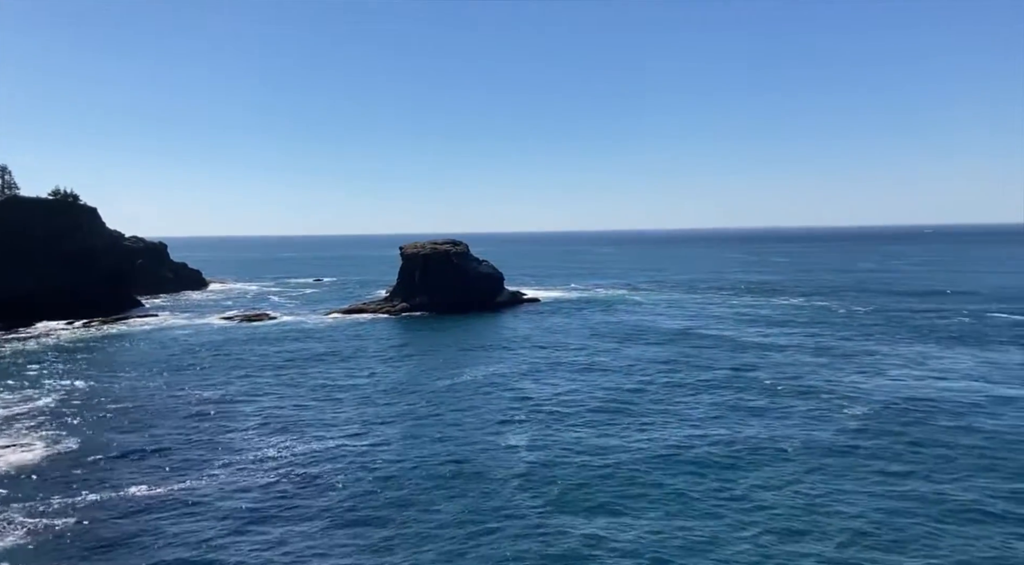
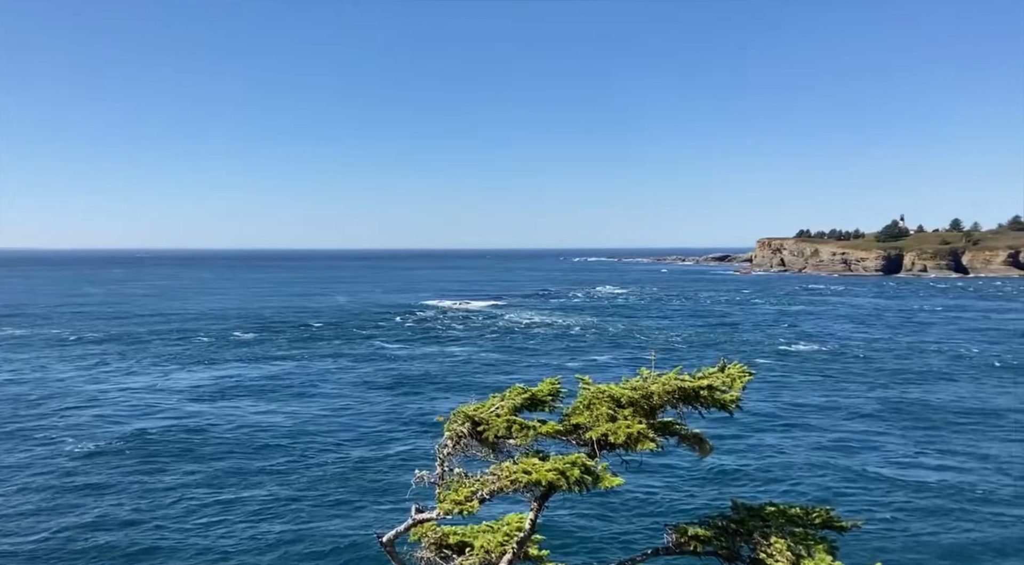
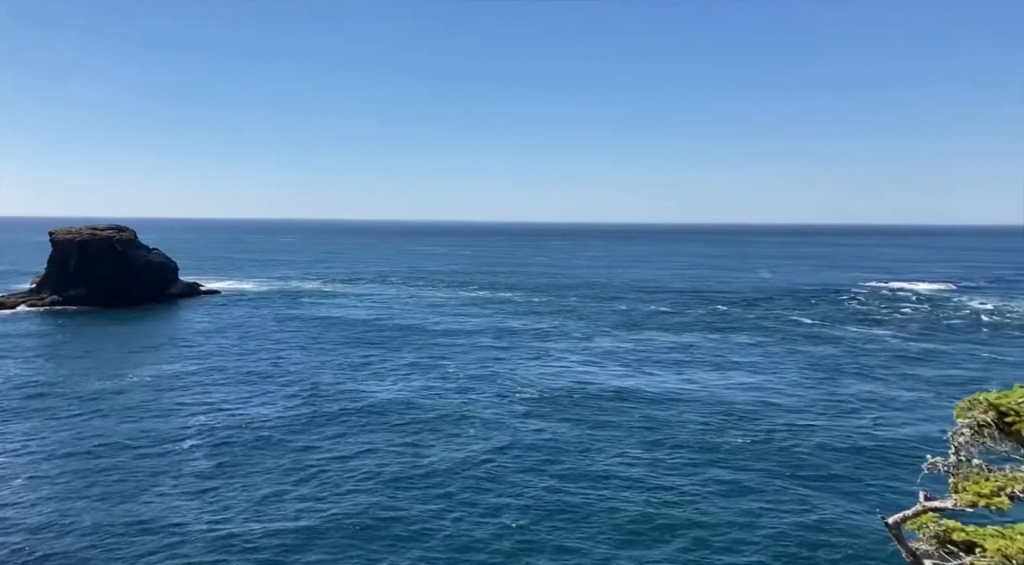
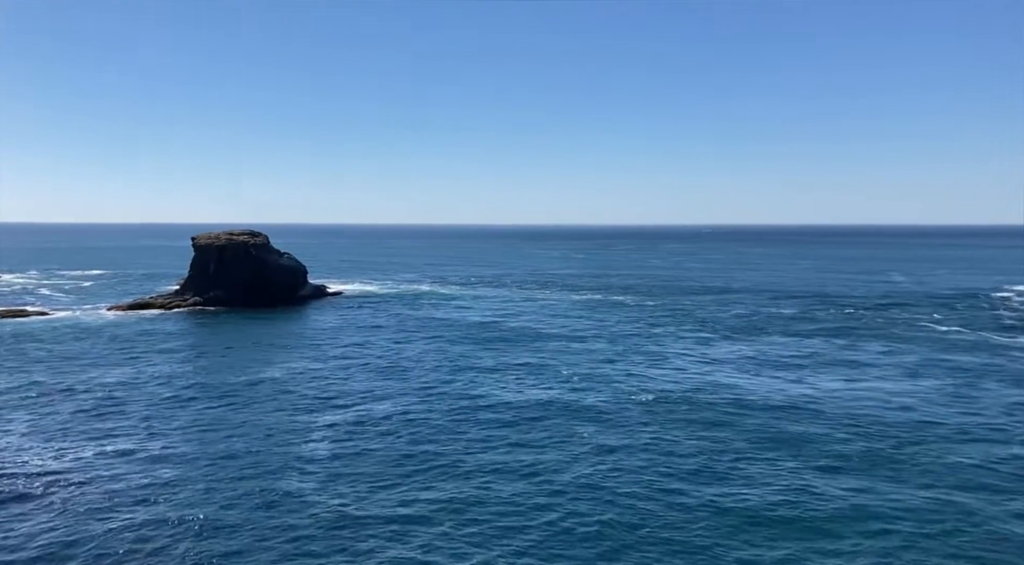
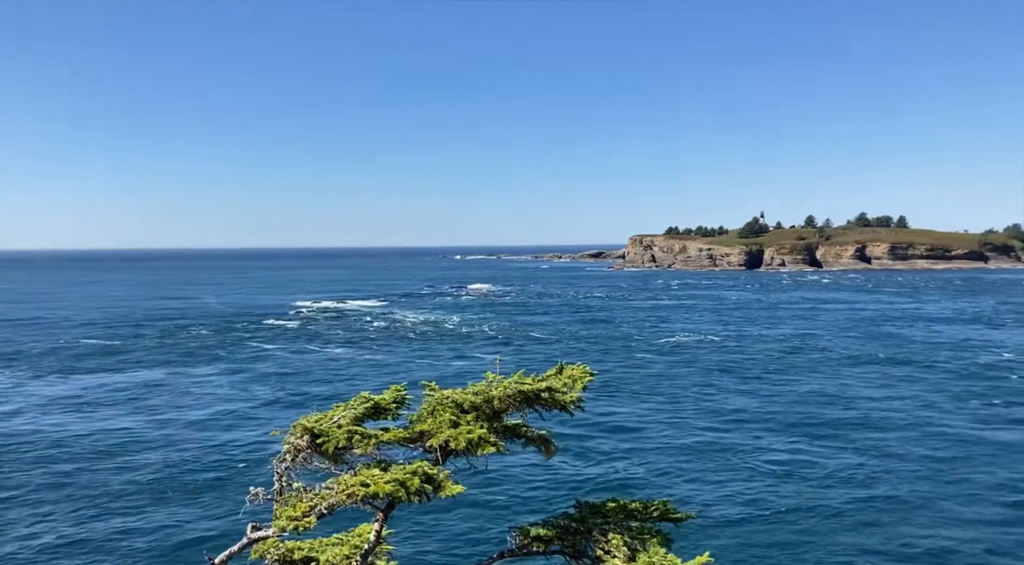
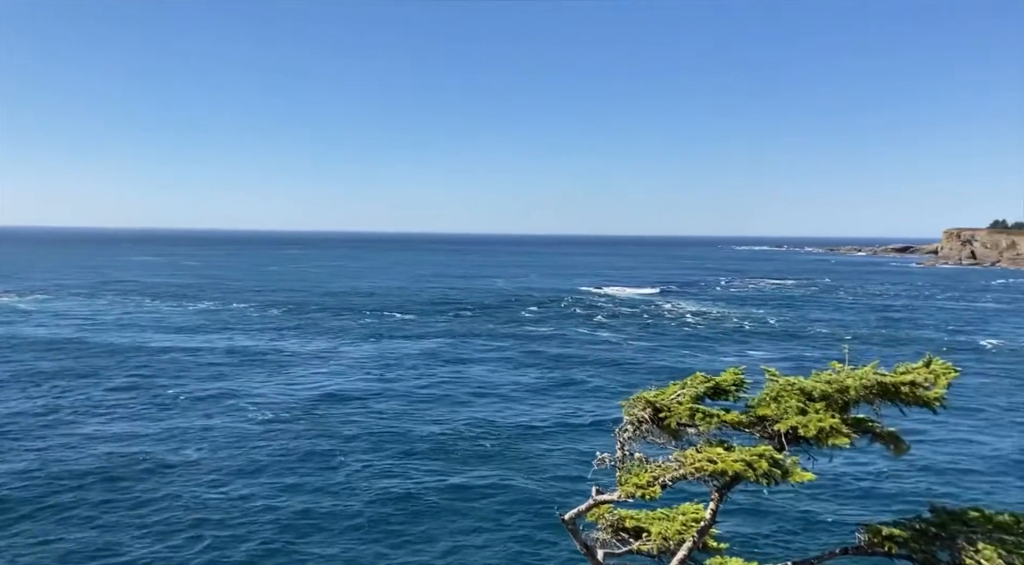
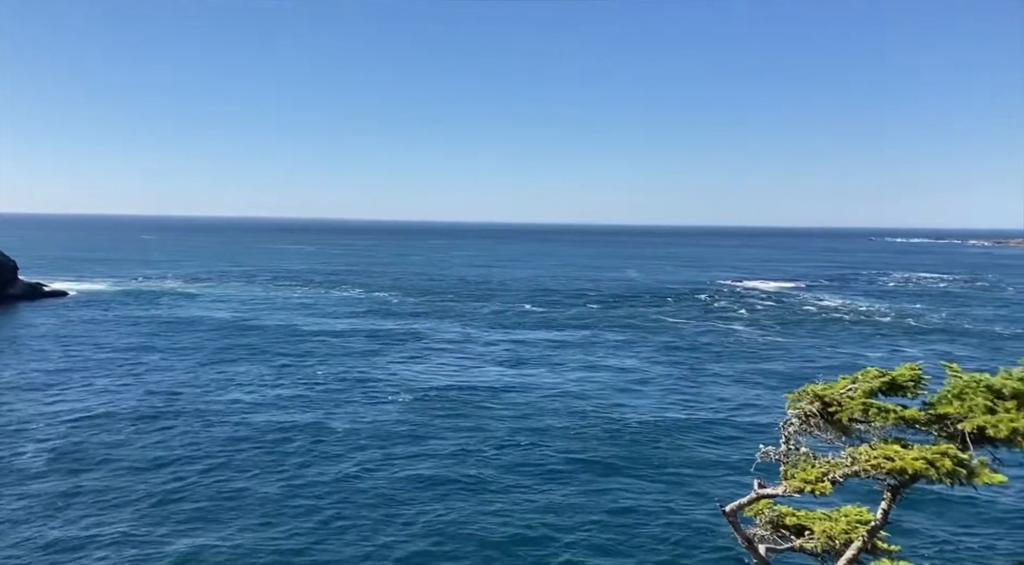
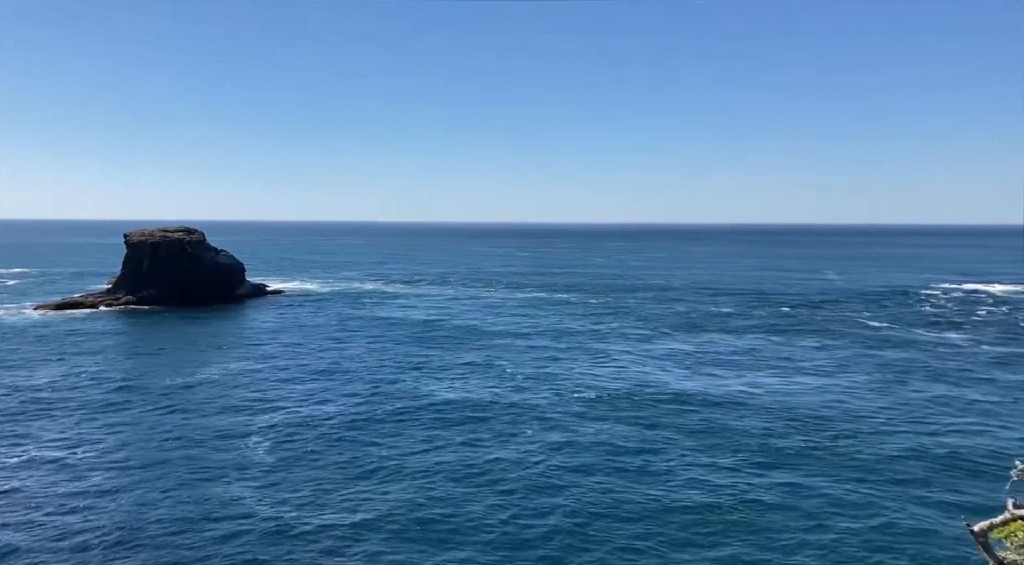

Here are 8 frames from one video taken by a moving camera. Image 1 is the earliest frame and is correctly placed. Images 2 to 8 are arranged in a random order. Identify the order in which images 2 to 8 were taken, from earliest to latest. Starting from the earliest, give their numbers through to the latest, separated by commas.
4, 8, 3, 7, 6, 2, 5
